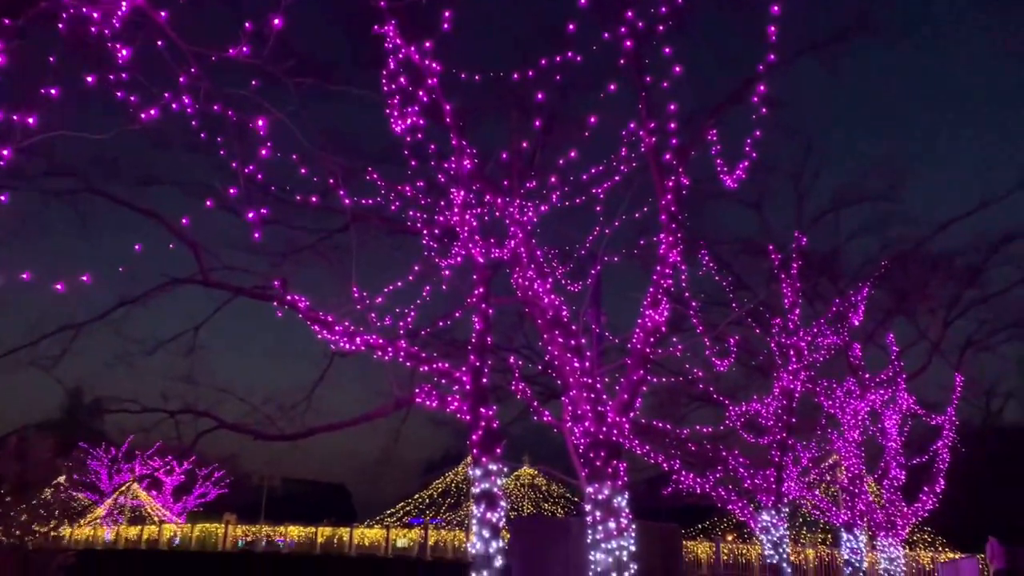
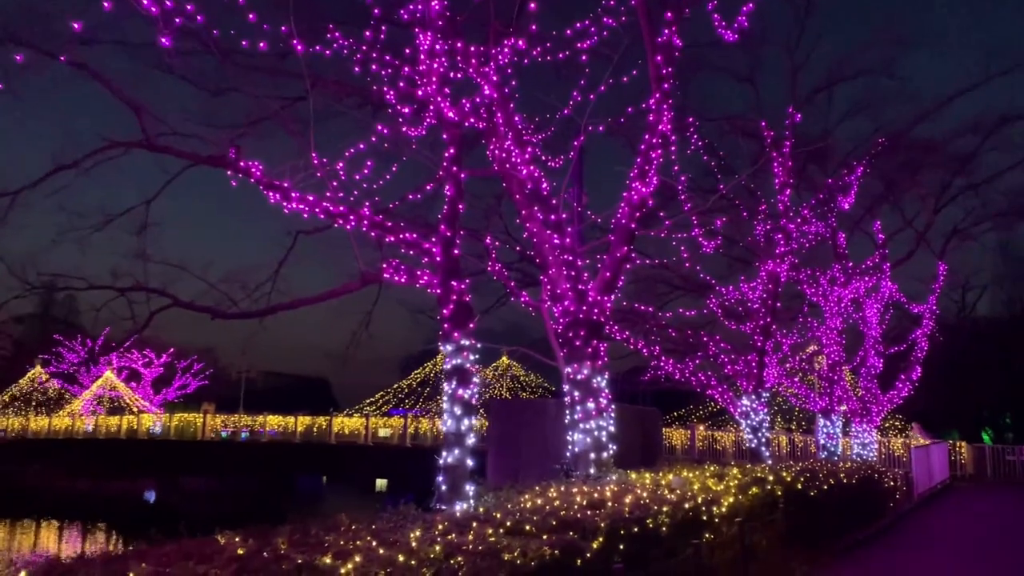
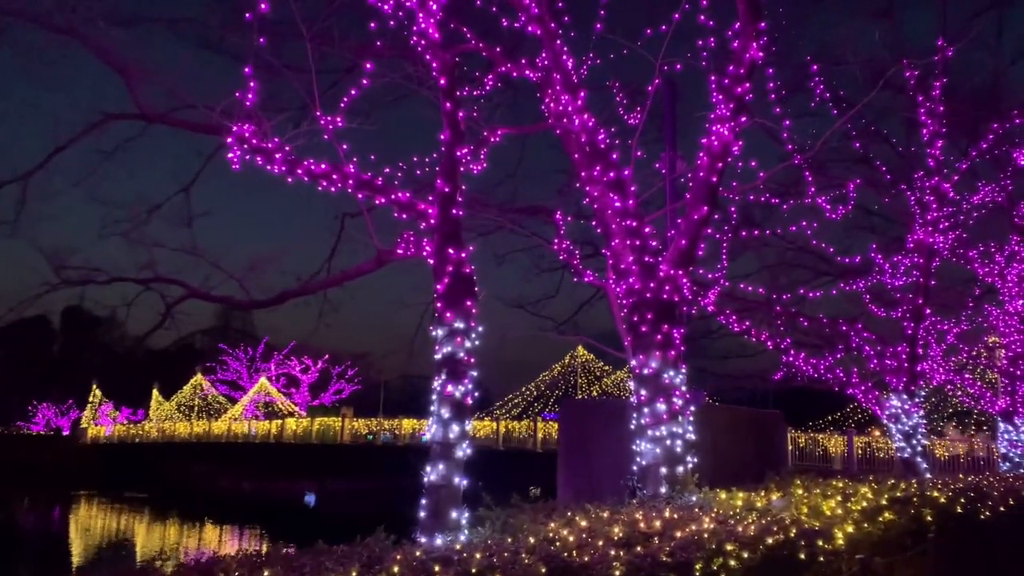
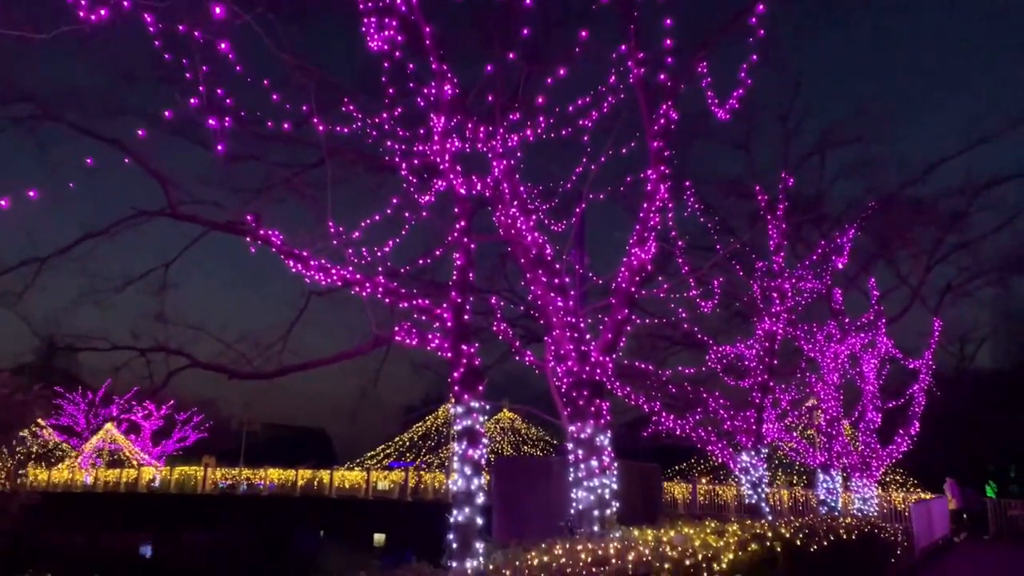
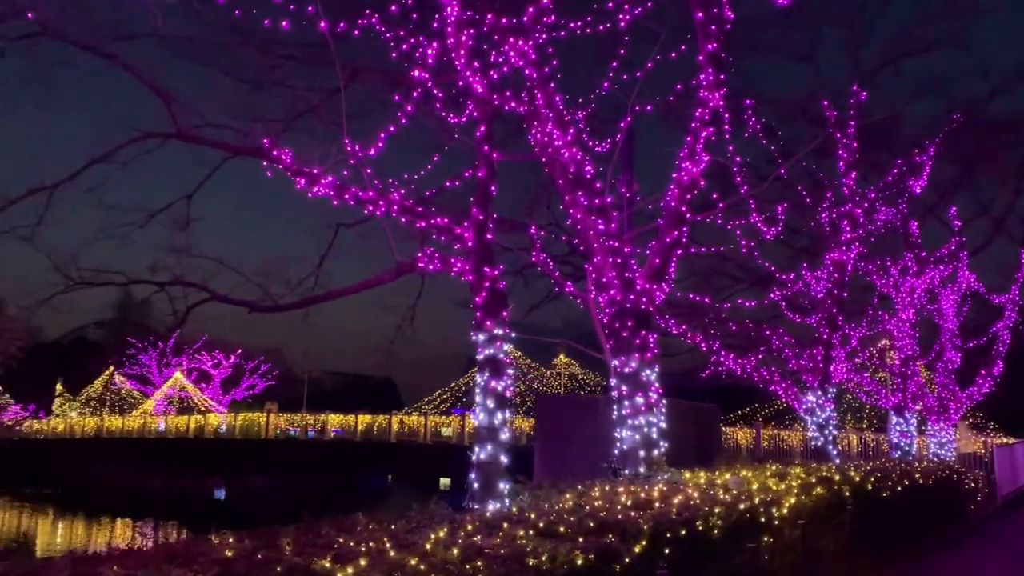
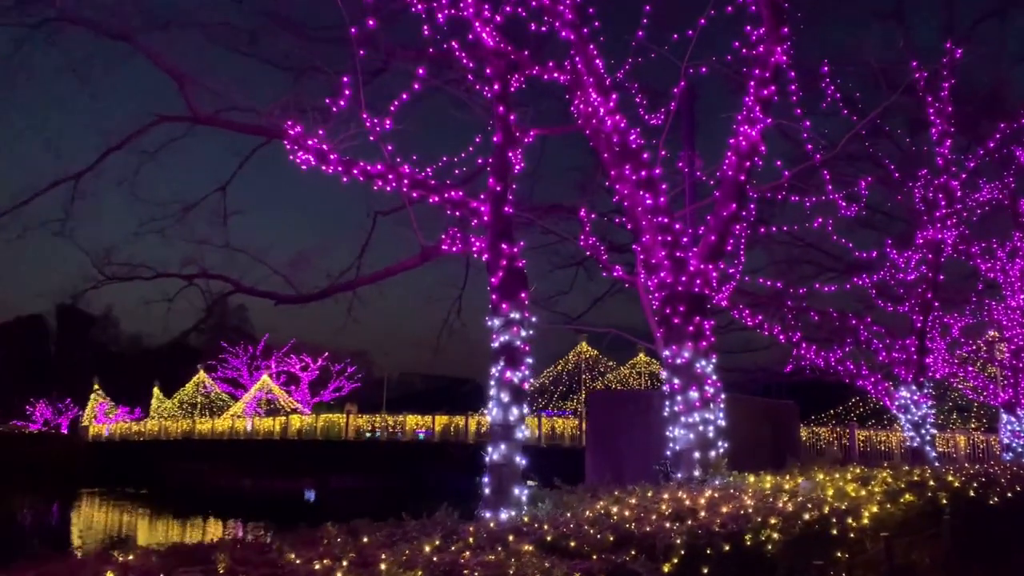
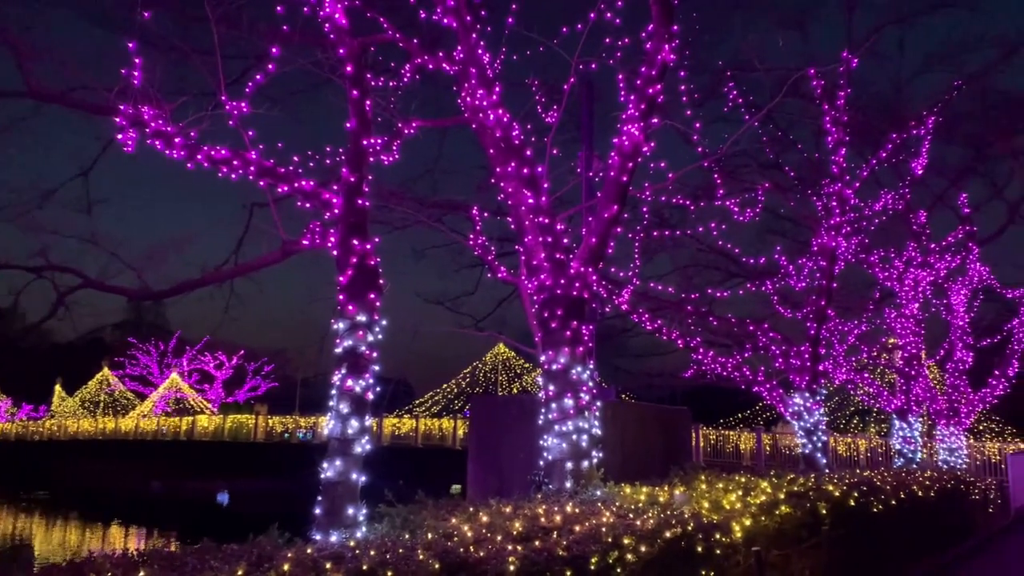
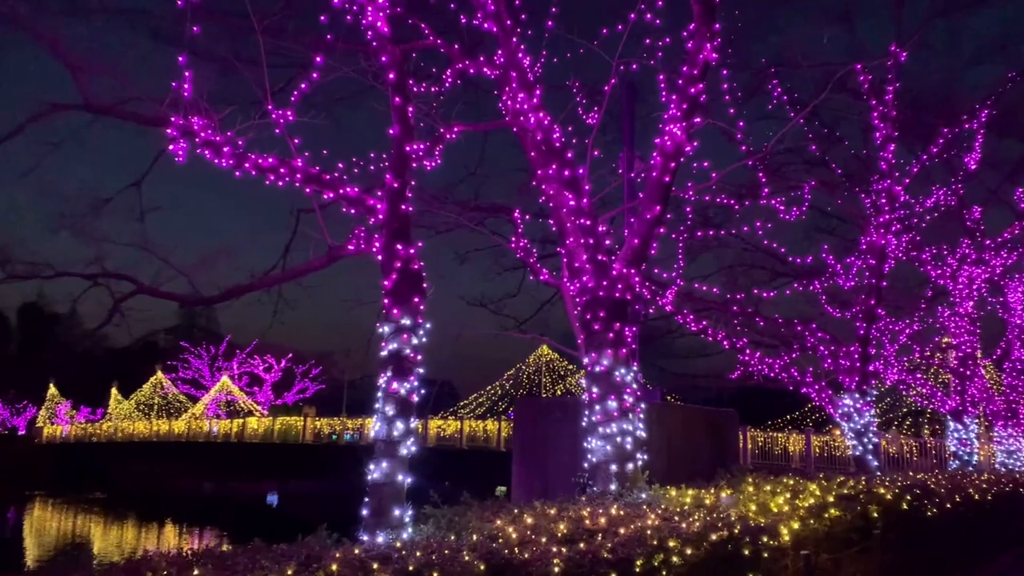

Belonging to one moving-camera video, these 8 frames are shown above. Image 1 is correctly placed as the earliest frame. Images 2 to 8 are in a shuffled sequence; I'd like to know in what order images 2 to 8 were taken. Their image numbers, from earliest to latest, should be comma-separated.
4, 2, 5, 6, 3, 8, 7
